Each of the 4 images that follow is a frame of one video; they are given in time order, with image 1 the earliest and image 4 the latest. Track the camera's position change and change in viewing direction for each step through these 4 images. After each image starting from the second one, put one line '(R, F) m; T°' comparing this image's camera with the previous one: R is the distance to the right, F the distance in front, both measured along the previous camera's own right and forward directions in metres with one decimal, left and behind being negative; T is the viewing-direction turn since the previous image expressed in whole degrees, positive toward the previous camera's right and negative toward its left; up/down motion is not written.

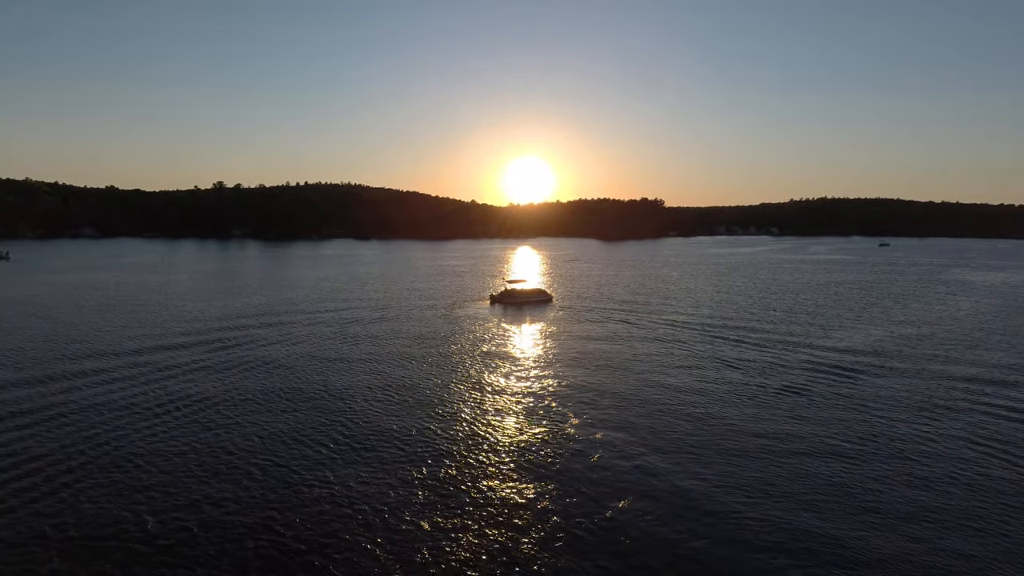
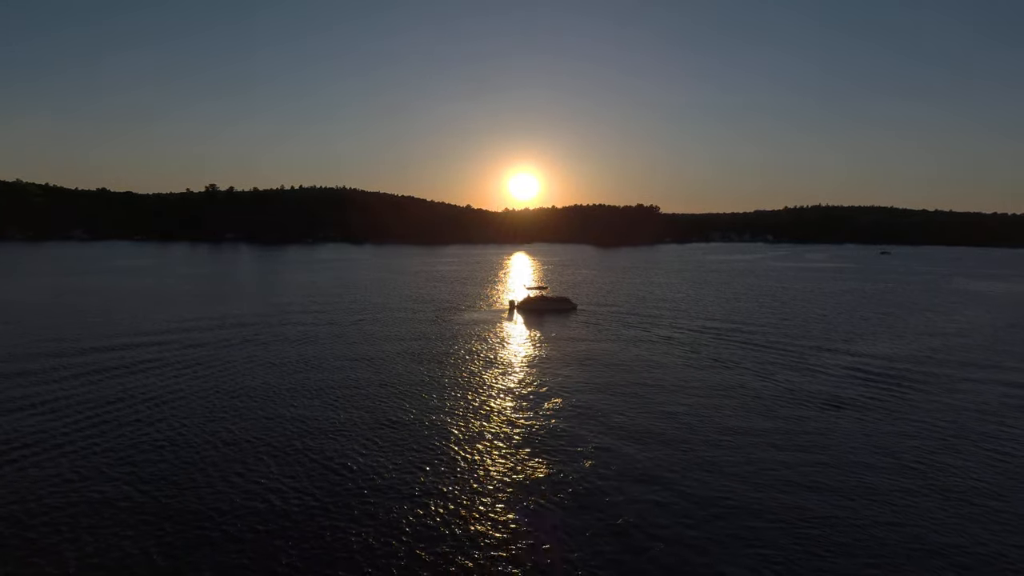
(-1.0, +1.3) m; +1°
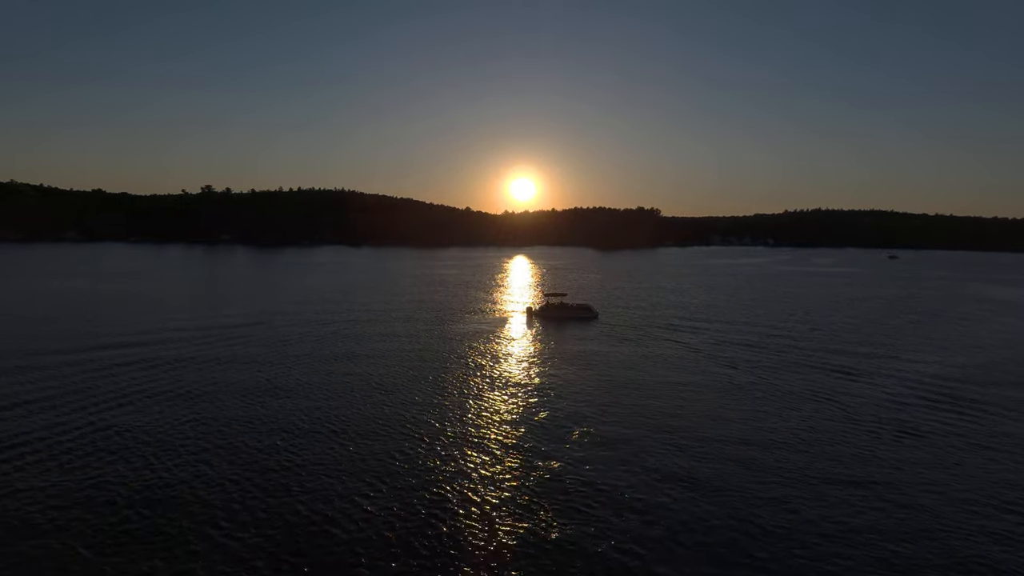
(-0.9, +2.4) m; 0°
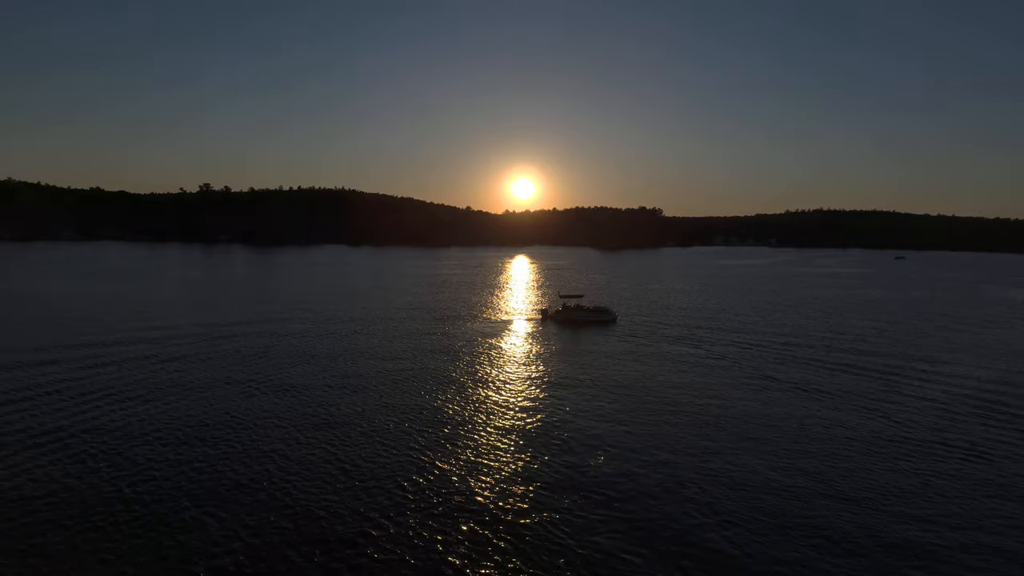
(-0.6, +1.9) m; 0°
